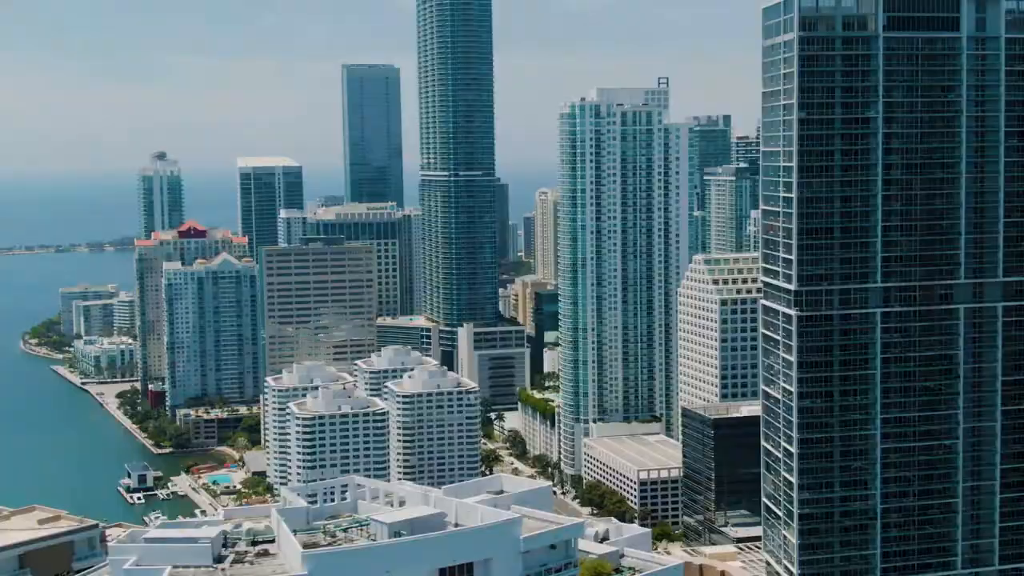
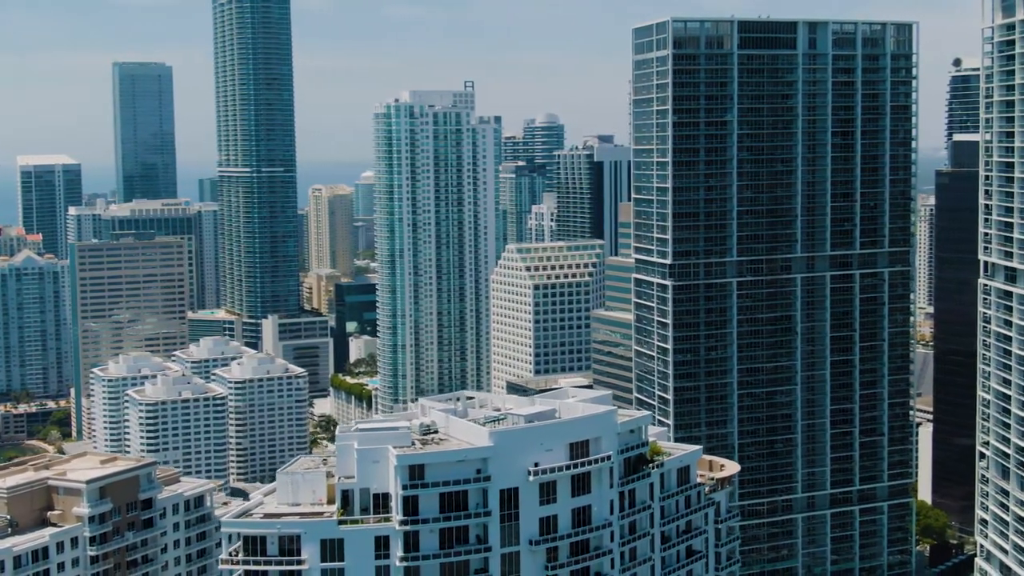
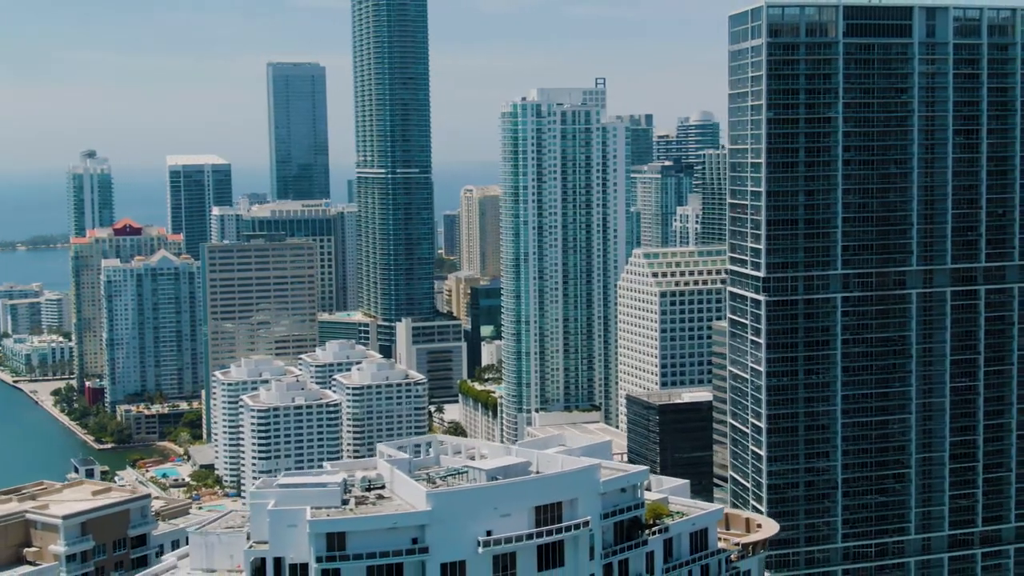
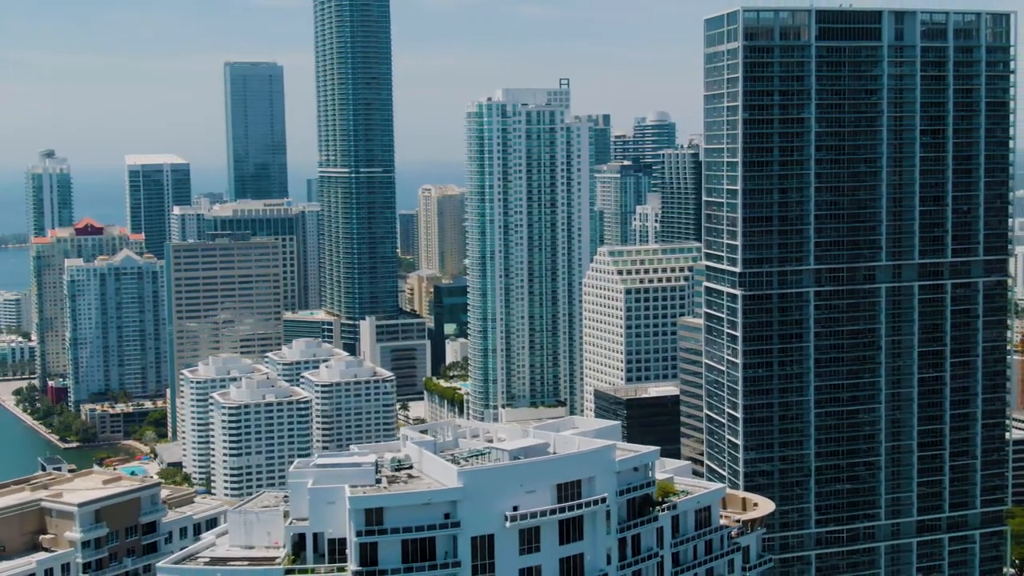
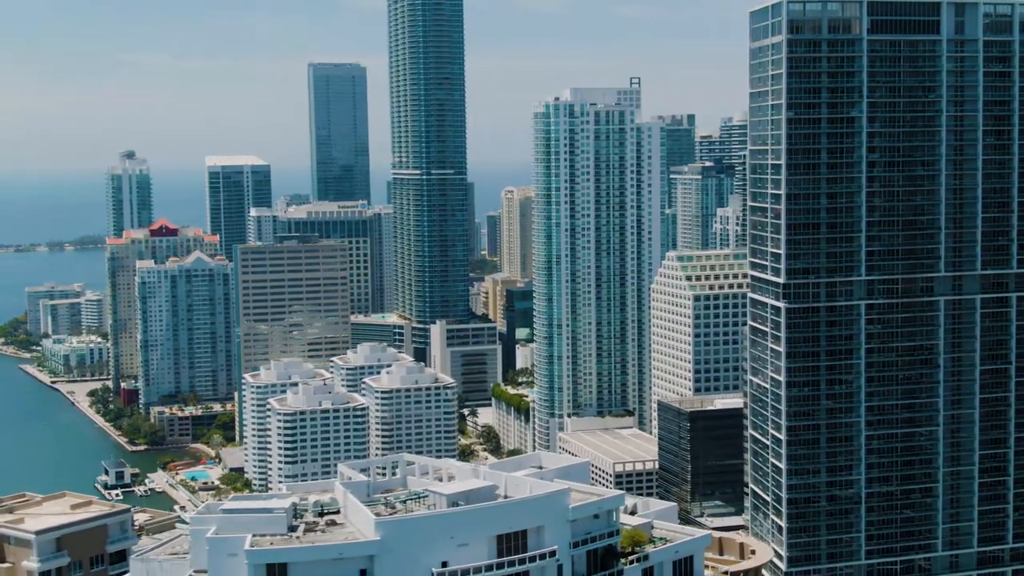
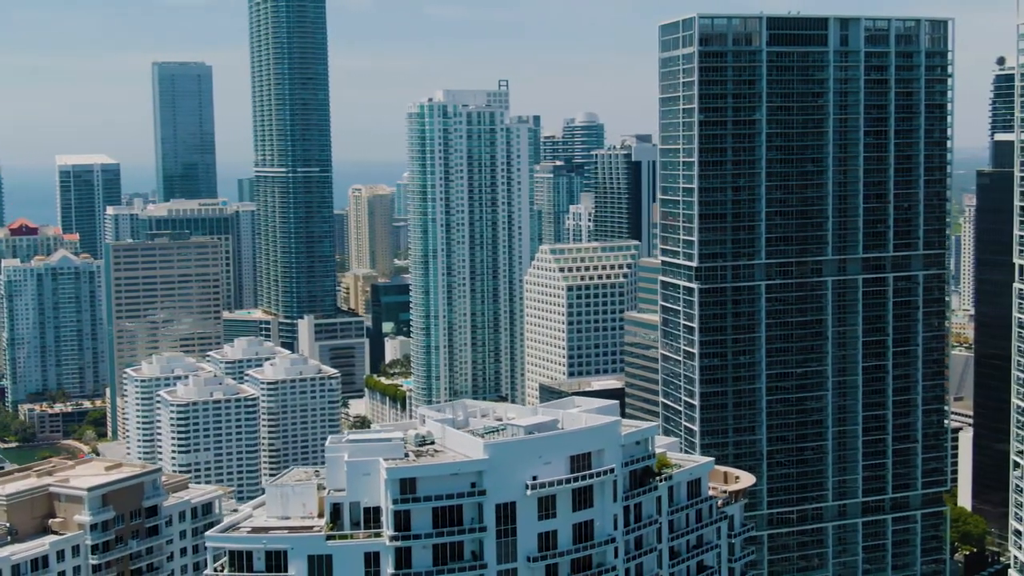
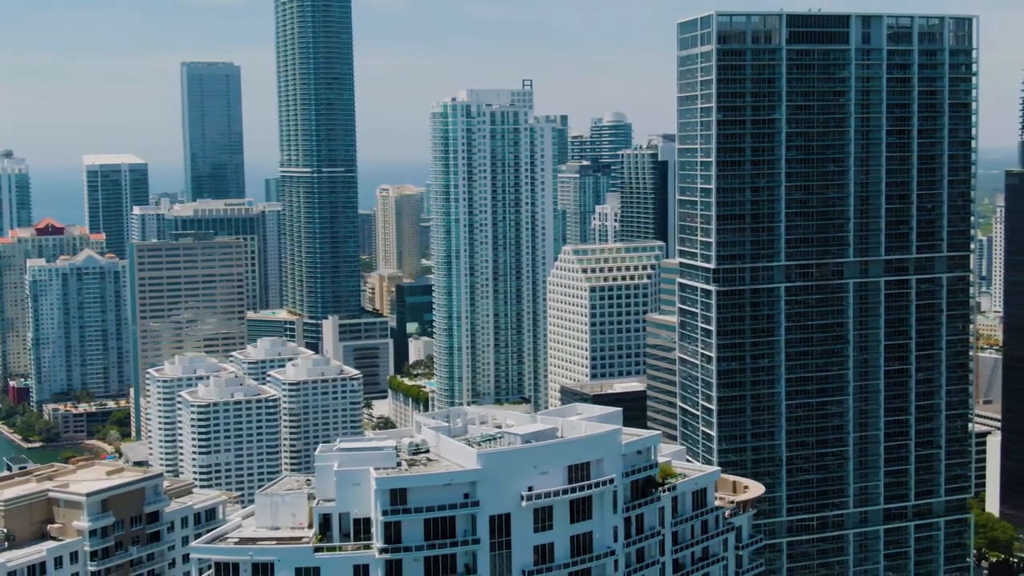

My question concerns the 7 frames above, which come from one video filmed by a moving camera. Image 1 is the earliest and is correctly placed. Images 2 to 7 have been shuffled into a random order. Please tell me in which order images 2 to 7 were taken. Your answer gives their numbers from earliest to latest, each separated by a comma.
5, 3, 4, 7, 6, 2
